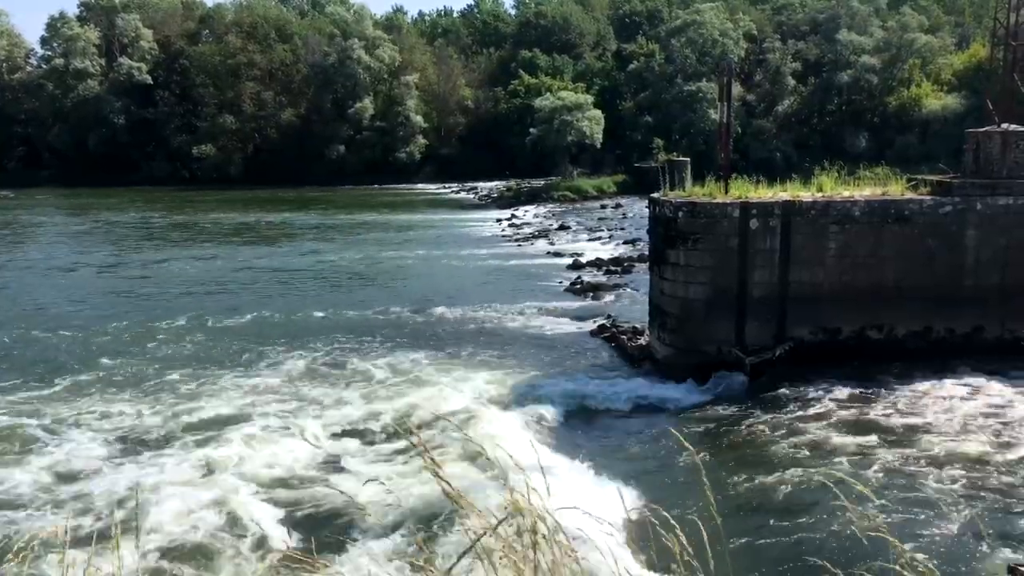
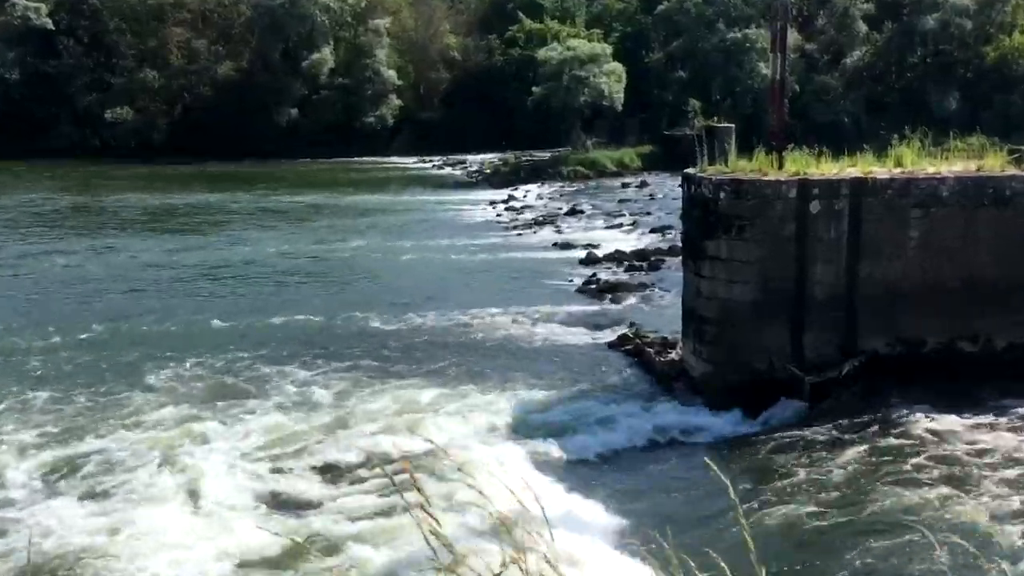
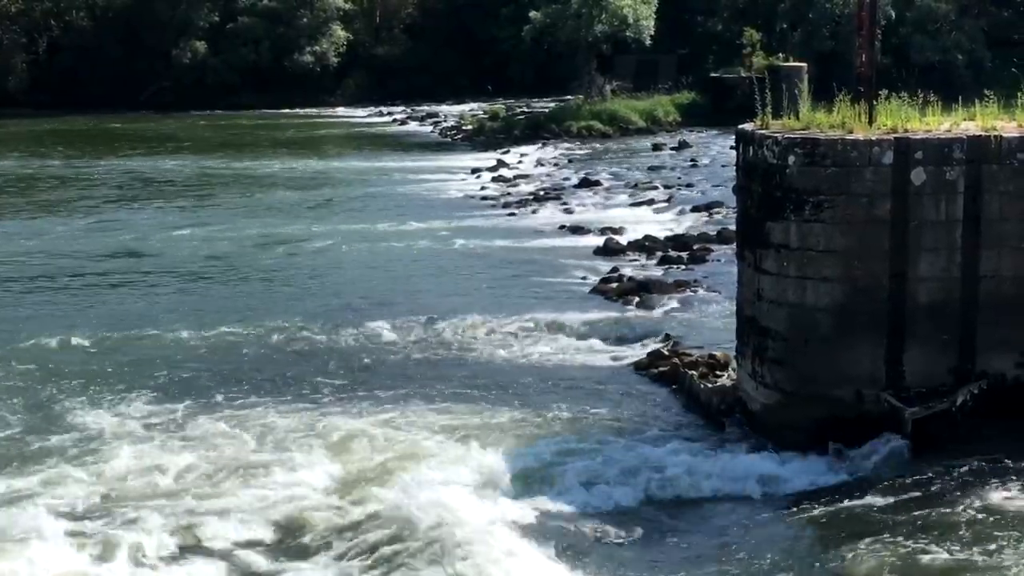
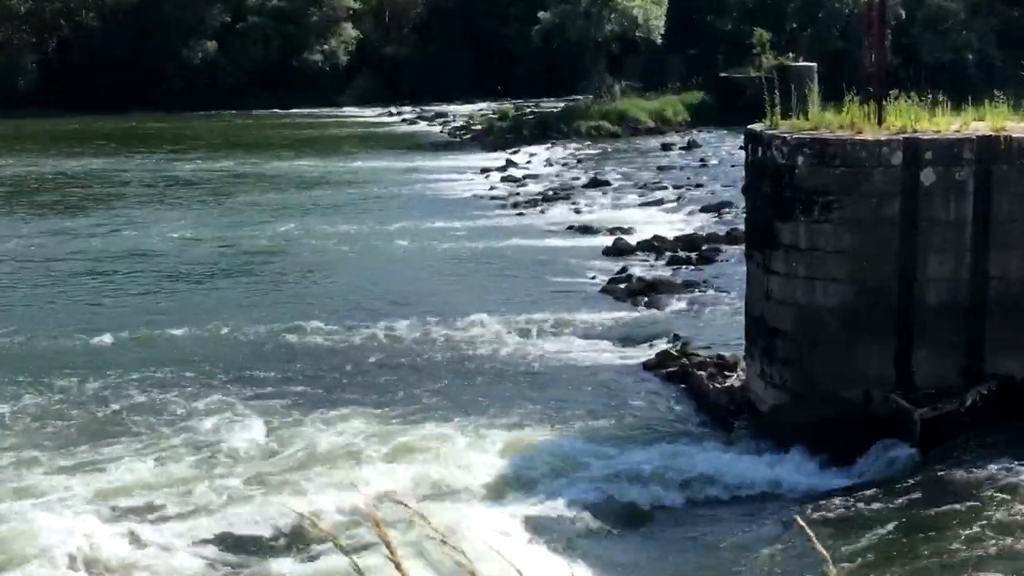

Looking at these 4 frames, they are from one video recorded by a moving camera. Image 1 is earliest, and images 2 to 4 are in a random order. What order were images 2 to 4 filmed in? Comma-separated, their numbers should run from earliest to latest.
2, 4, 3
